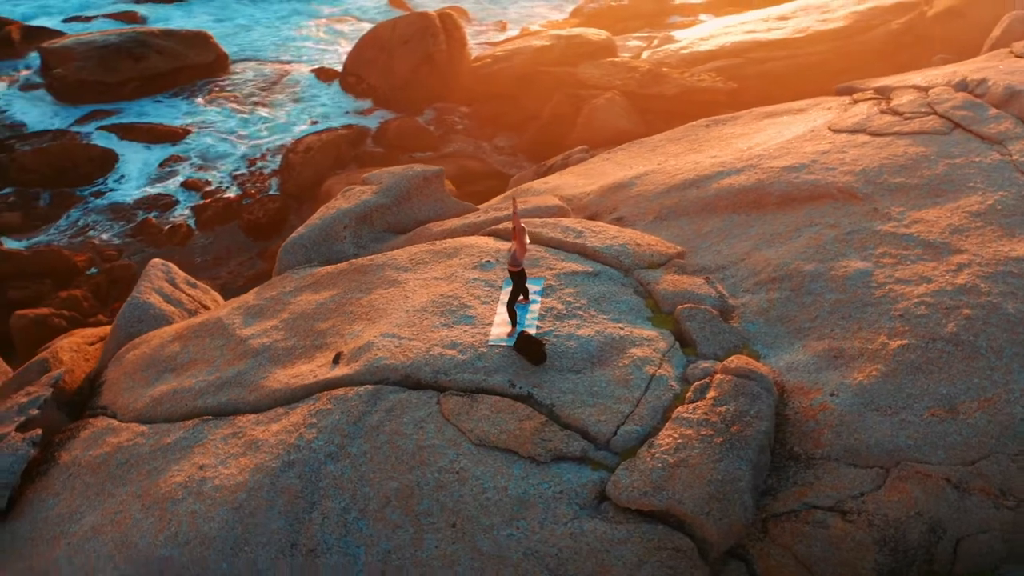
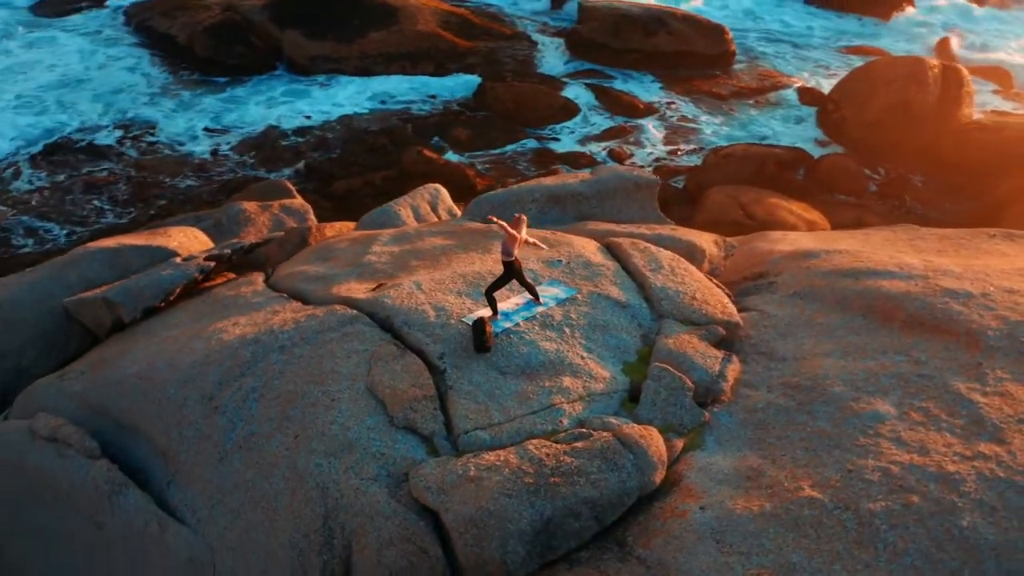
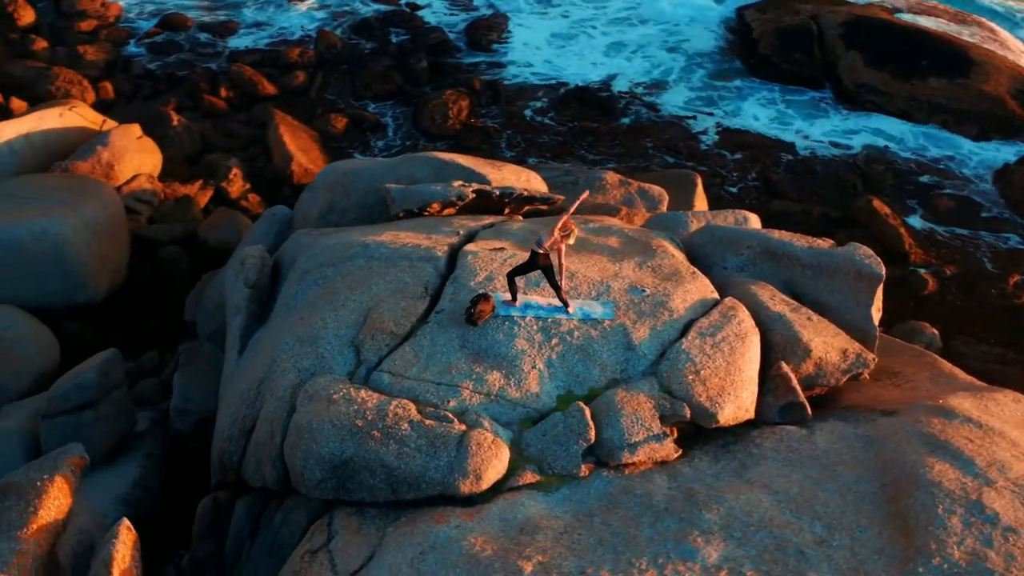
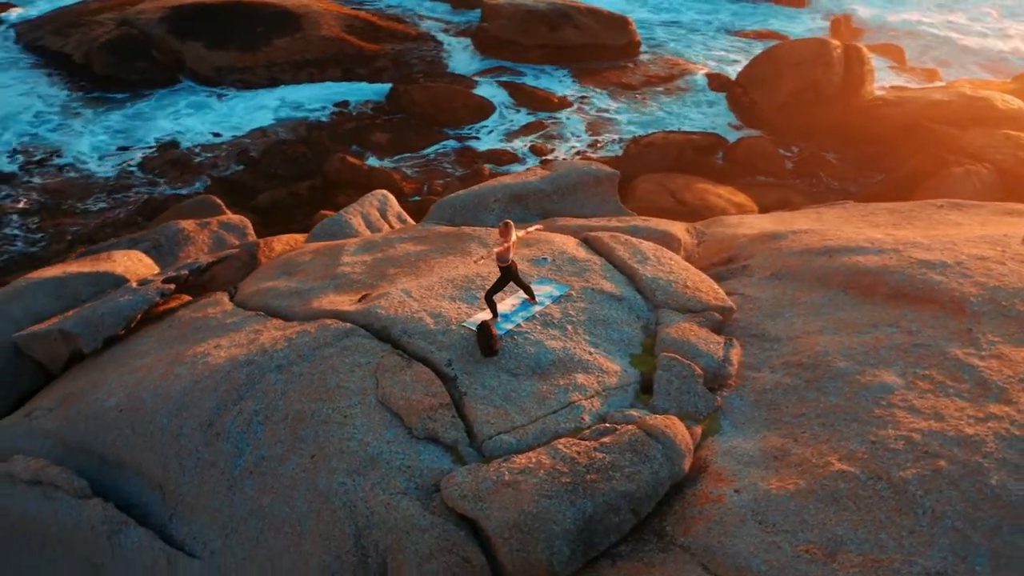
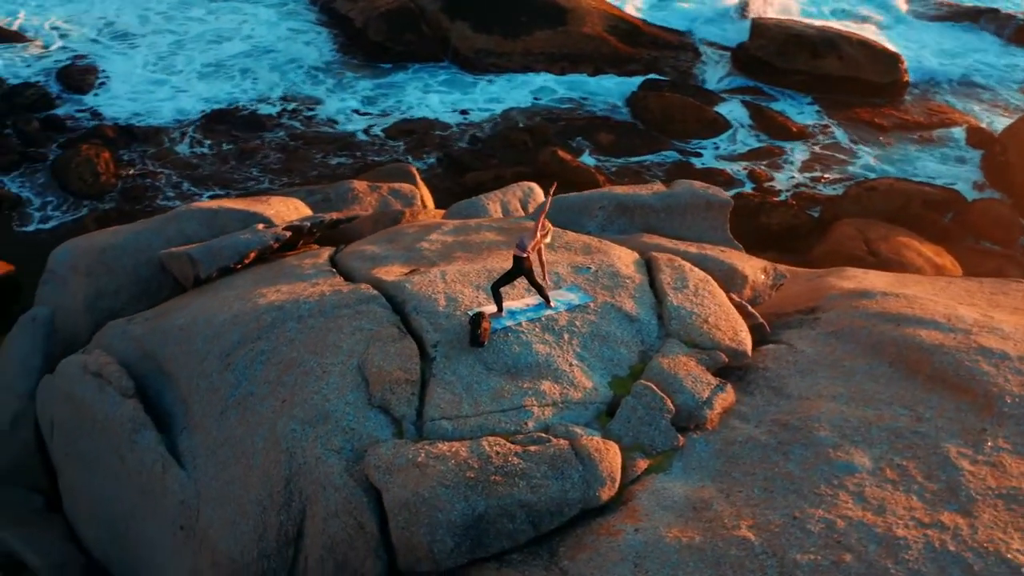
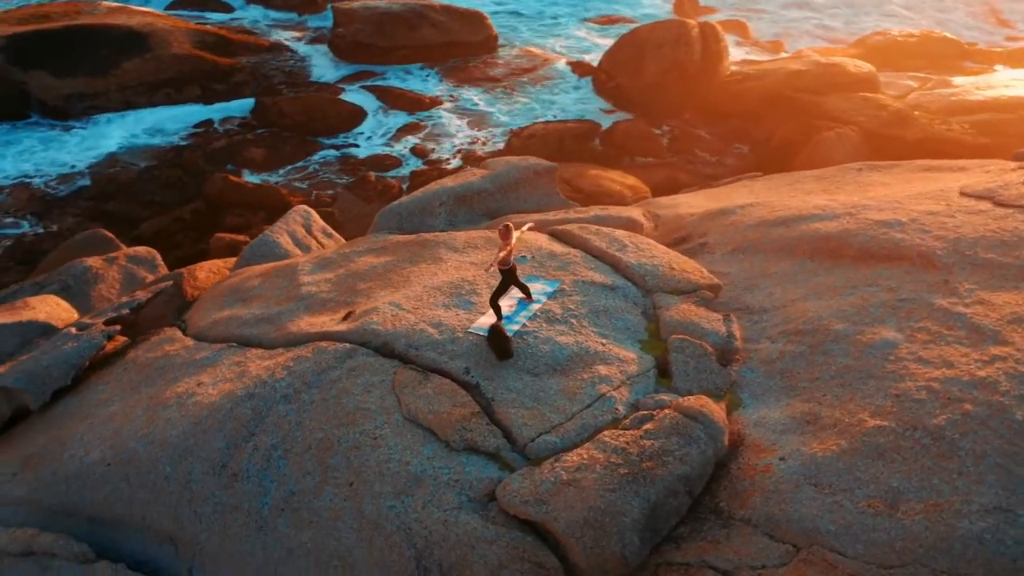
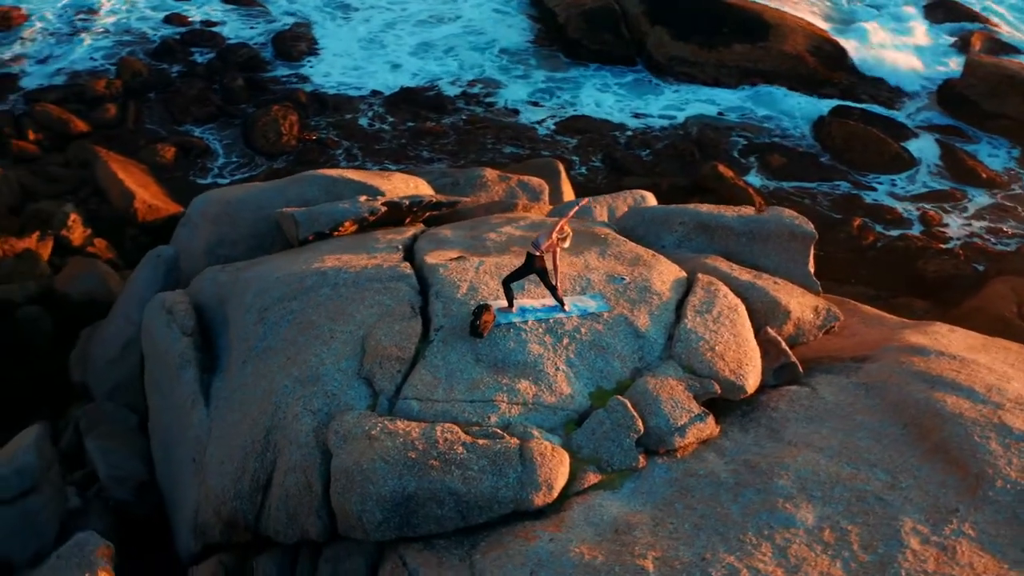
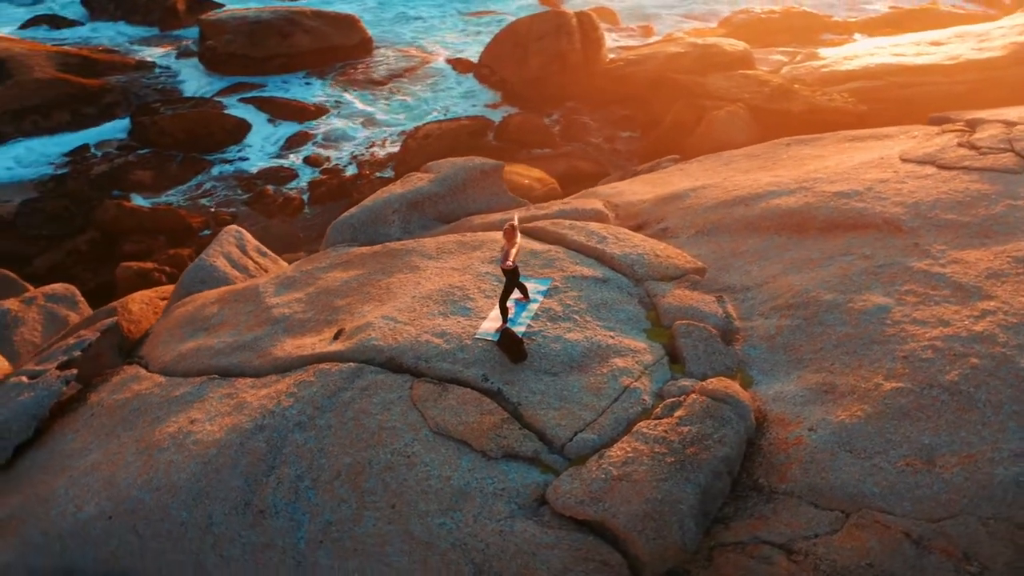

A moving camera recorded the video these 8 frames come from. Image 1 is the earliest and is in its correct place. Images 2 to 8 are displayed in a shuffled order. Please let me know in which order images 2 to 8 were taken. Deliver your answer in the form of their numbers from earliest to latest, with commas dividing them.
8, 6, 4, 2, 5, 7, 3
